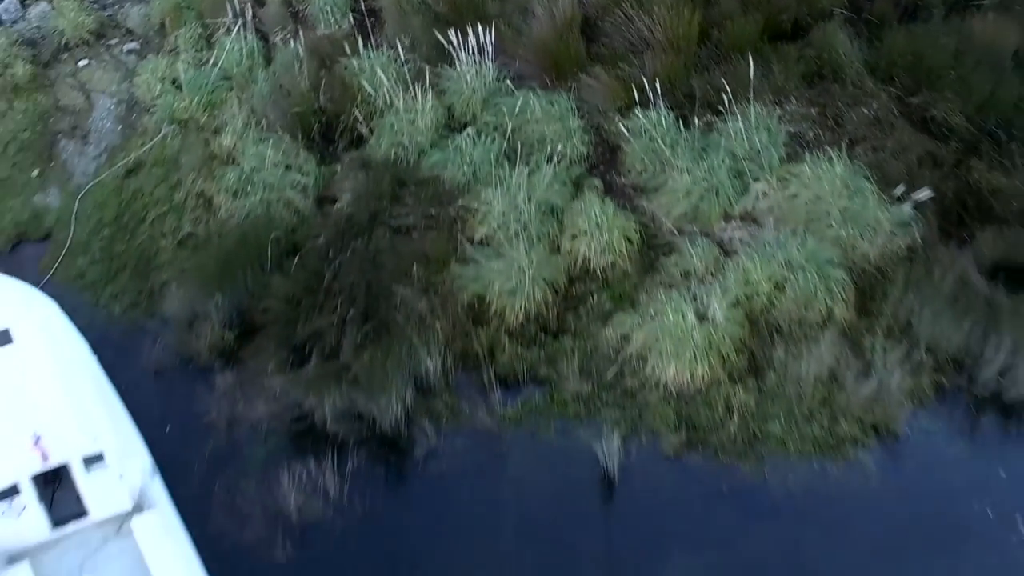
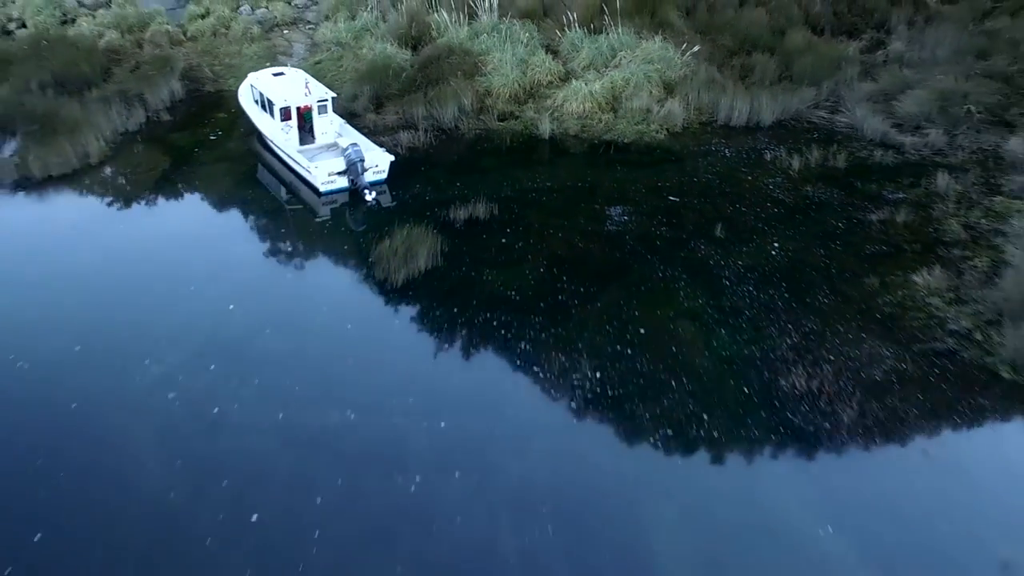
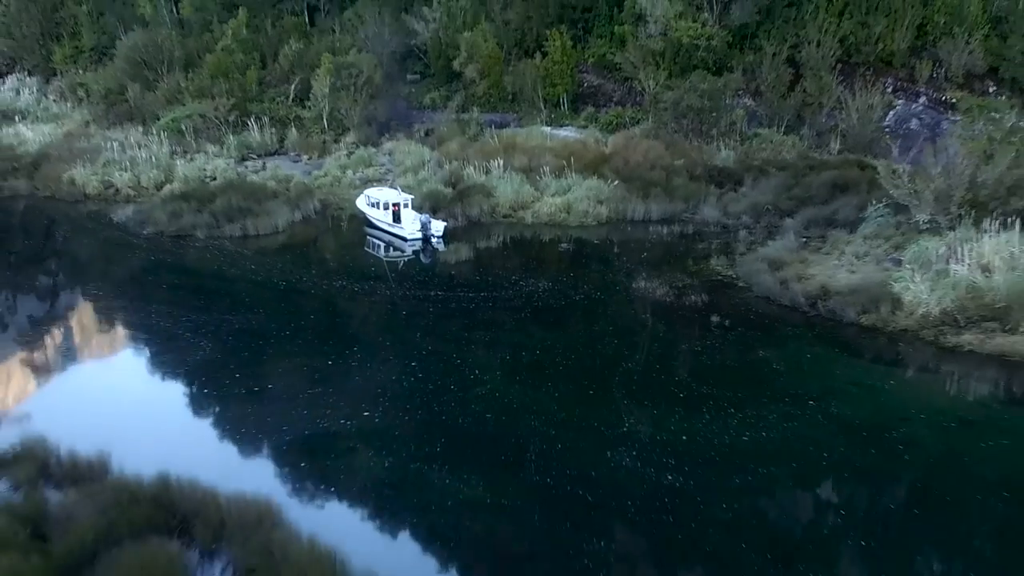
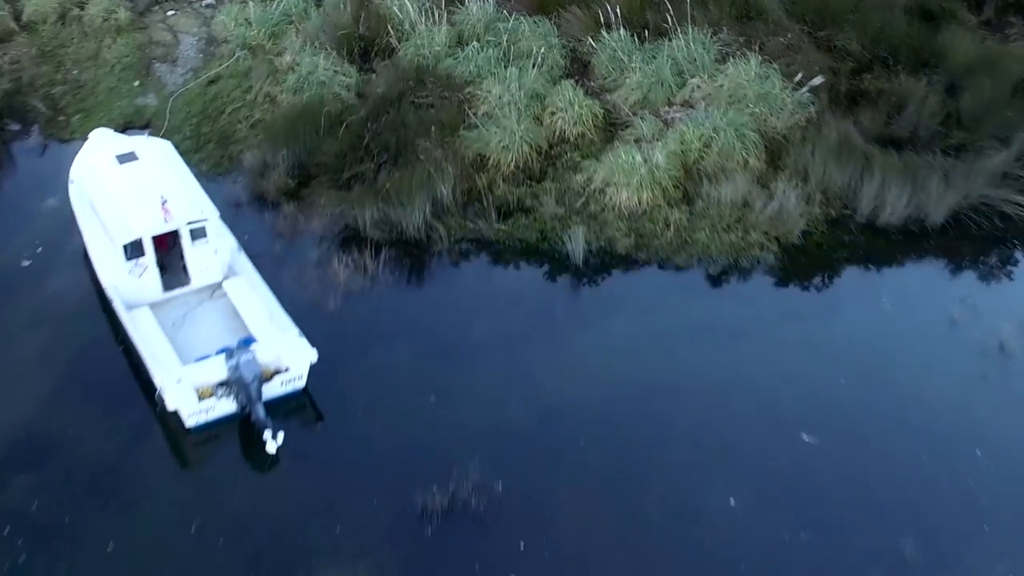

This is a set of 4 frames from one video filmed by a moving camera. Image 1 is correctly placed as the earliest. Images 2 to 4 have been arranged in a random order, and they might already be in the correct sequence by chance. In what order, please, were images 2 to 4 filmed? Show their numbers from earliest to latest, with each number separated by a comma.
4, 2, 3
